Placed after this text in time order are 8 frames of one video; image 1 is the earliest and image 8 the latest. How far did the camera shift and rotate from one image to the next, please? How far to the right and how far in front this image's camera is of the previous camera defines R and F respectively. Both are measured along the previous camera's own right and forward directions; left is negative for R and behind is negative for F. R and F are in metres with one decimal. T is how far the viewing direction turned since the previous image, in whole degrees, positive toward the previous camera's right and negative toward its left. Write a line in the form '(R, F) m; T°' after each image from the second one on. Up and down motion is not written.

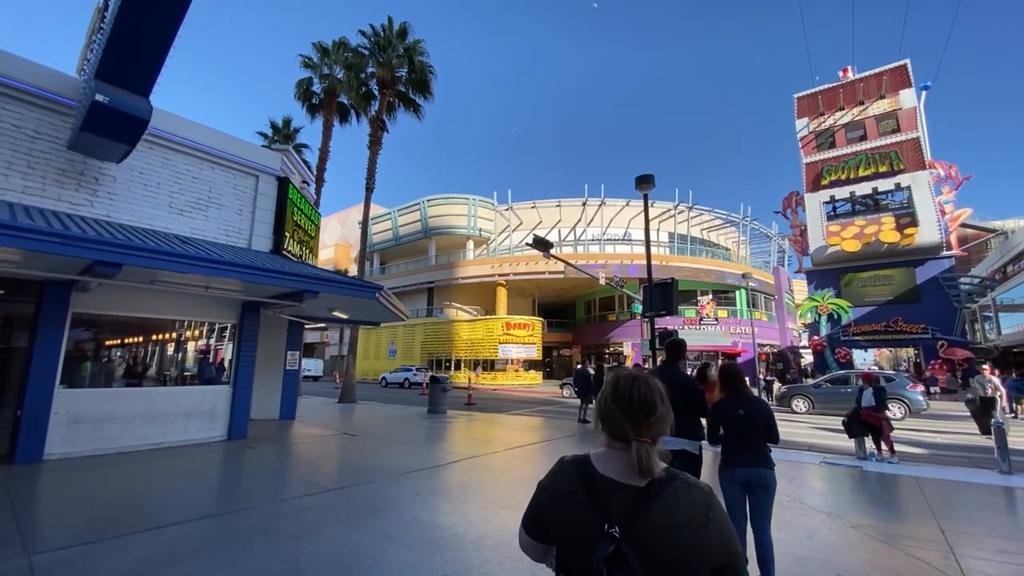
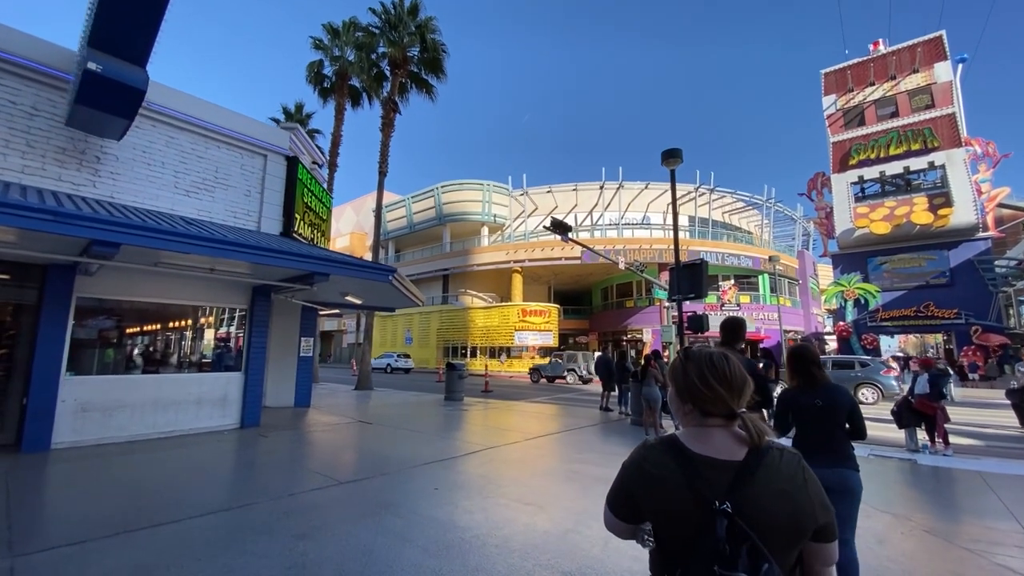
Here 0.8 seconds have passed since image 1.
(-0.1, +0.5) m; -2°
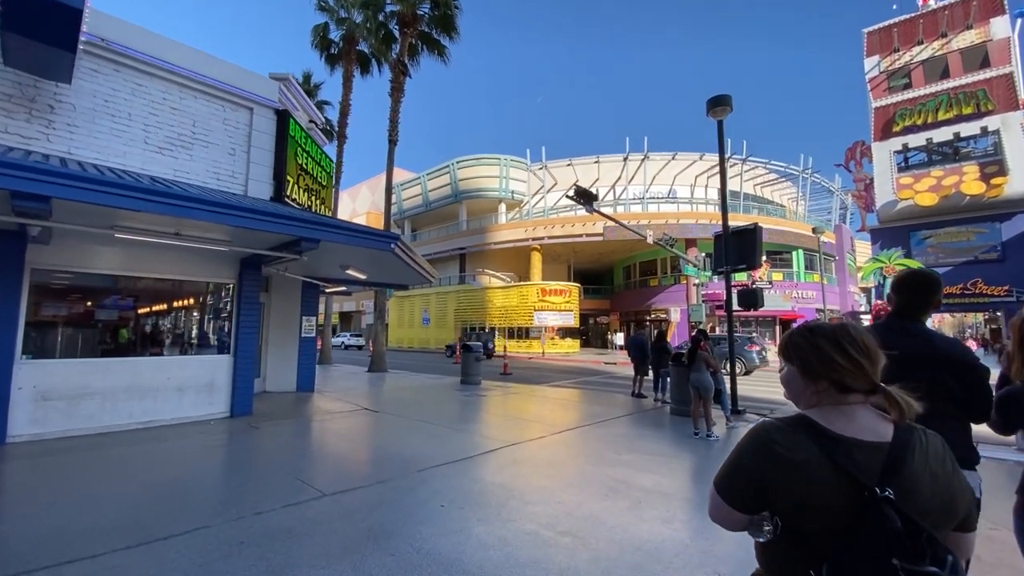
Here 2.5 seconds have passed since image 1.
(-0.1, +1.3) m; -2°
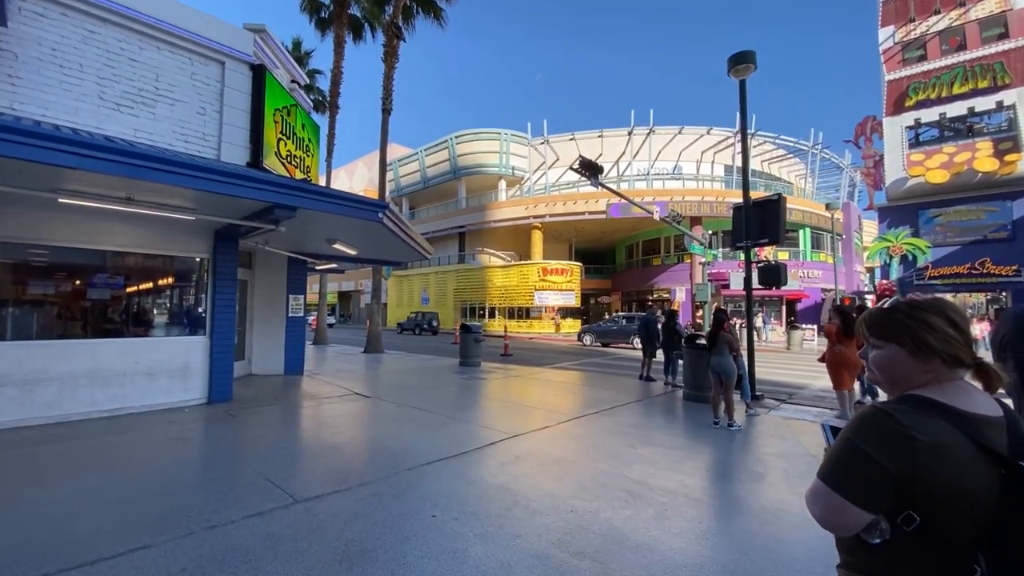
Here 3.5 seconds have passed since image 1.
(0.0, +0.7) m; 0°
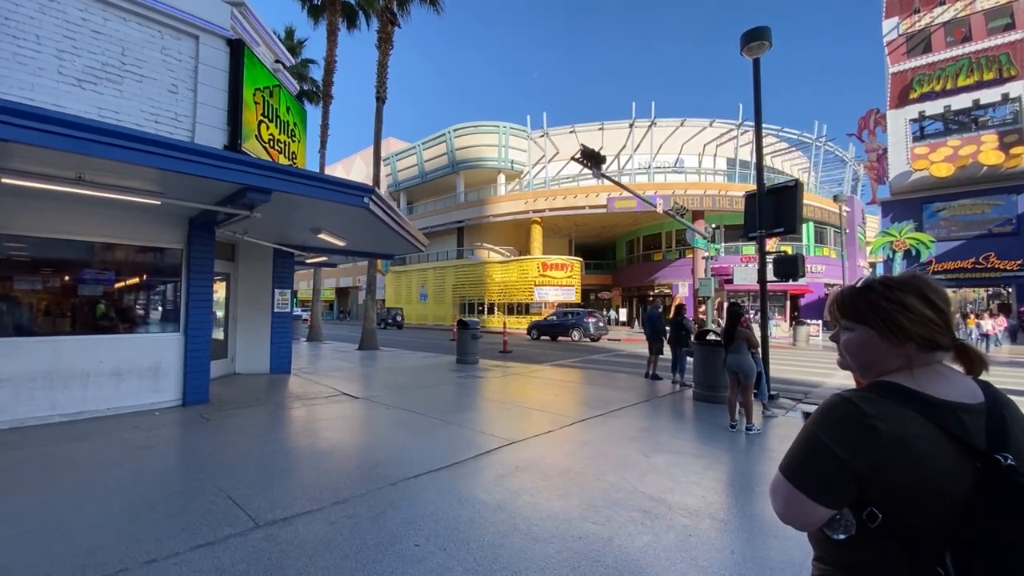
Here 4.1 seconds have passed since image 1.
(0.0, +0.5) m; 0°
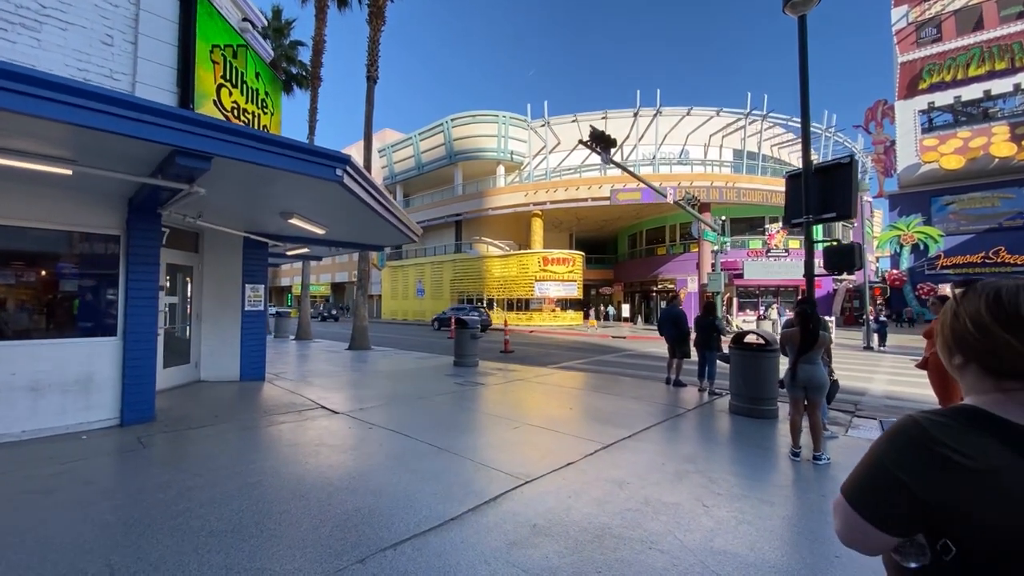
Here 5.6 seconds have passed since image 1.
(-0.1, +1.2) m; 0°
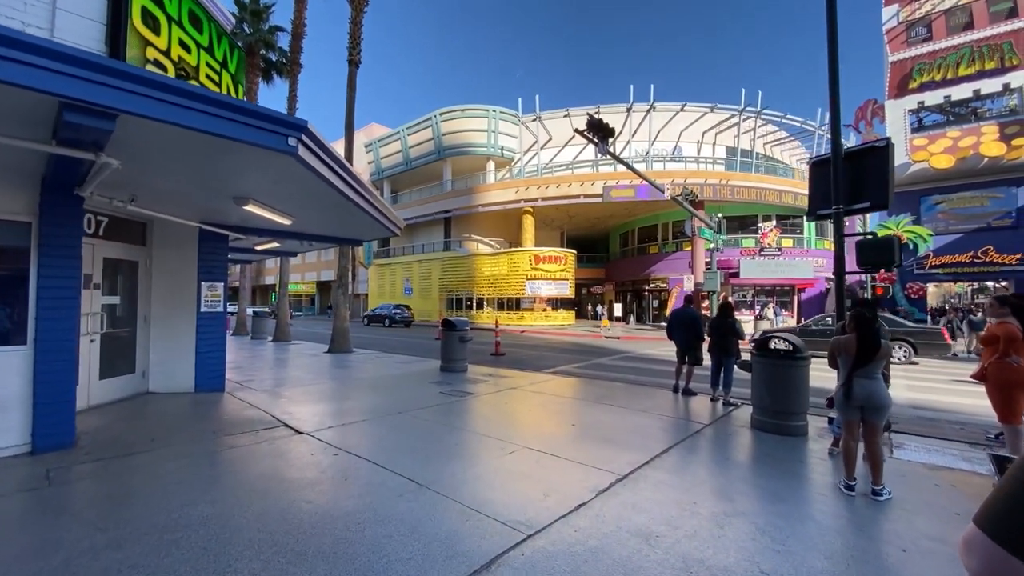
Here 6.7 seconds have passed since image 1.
(-0.1, +0.9) m; +1°
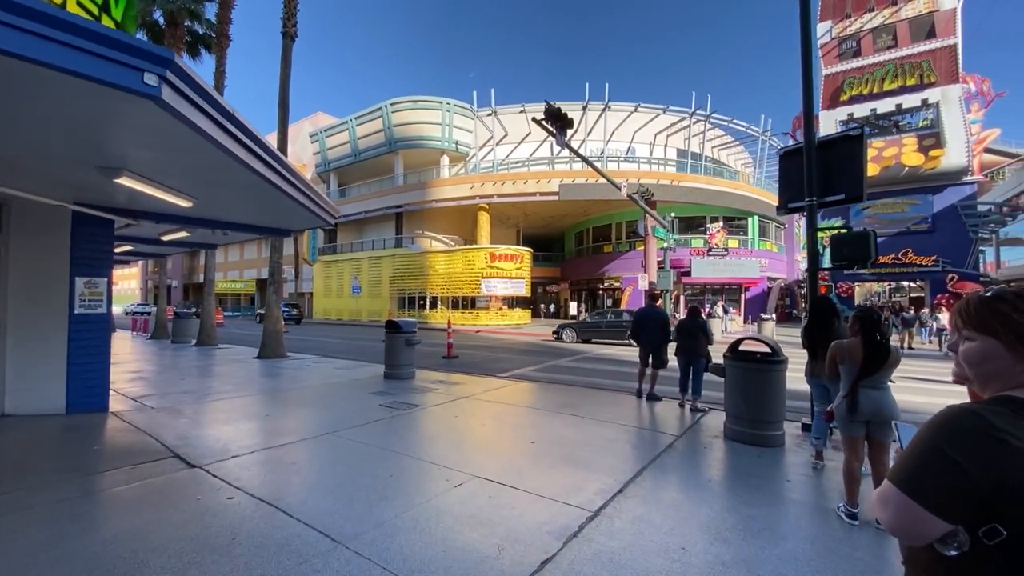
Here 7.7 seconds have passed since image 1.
(+0.1, +0.8) m; +6°
